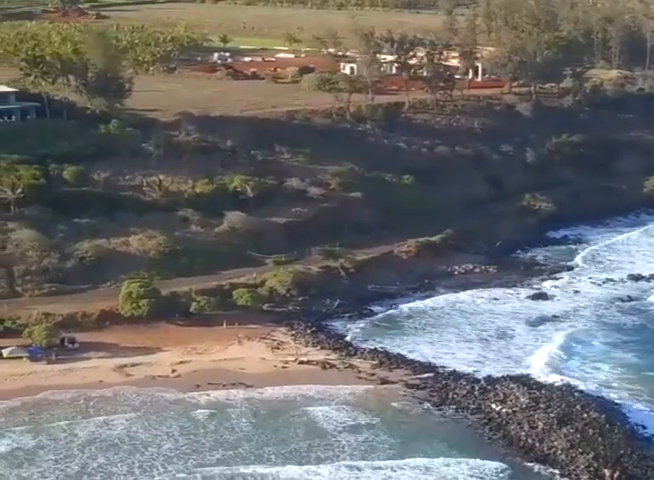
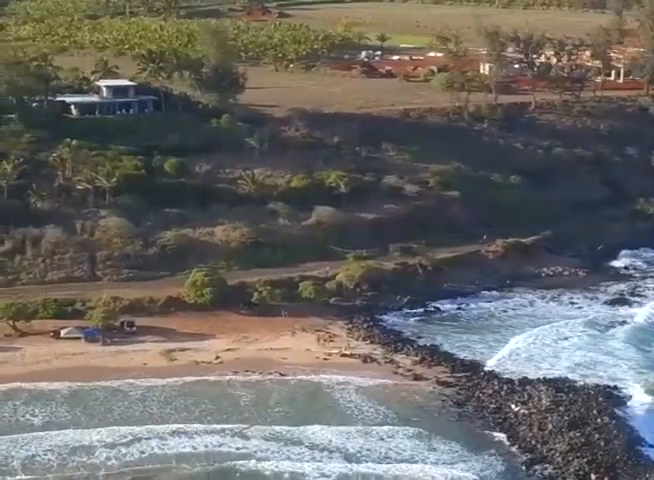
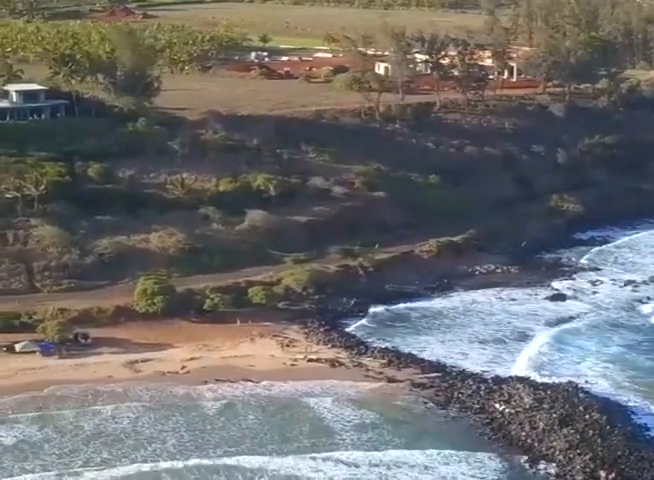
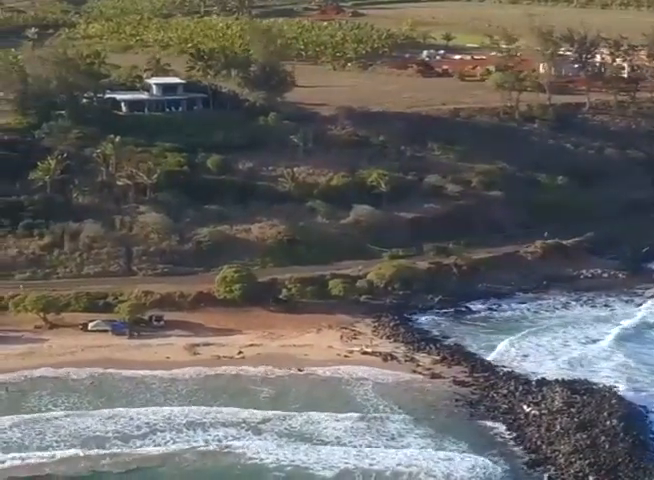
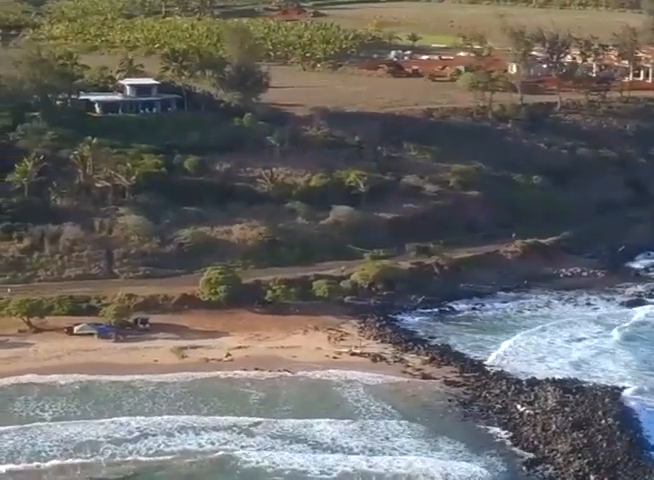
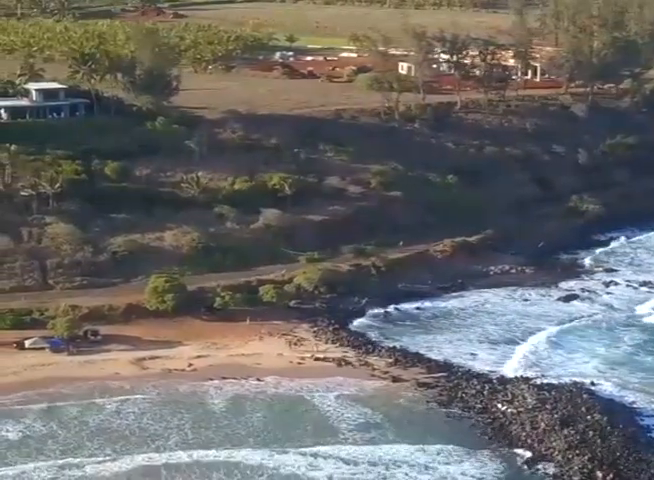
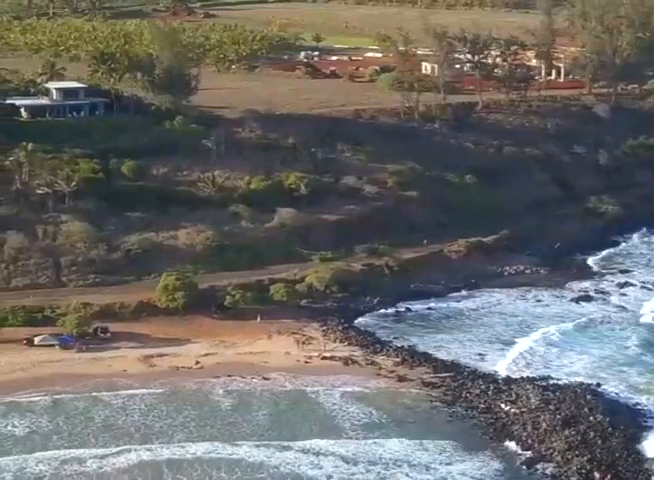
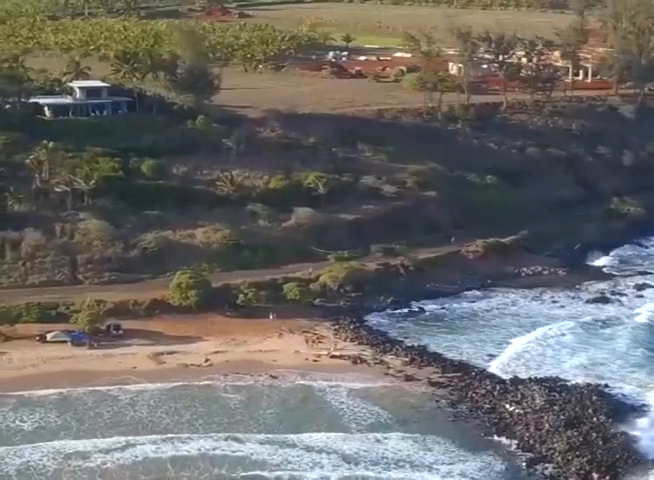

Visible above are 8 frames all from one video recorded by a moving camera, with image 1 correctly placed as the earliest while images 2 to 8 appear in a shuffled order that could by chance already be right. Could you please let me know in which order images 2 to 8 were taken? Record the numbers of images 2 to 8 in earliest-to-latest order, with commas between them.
3, 6, 7, 8, 2, 5, 4
